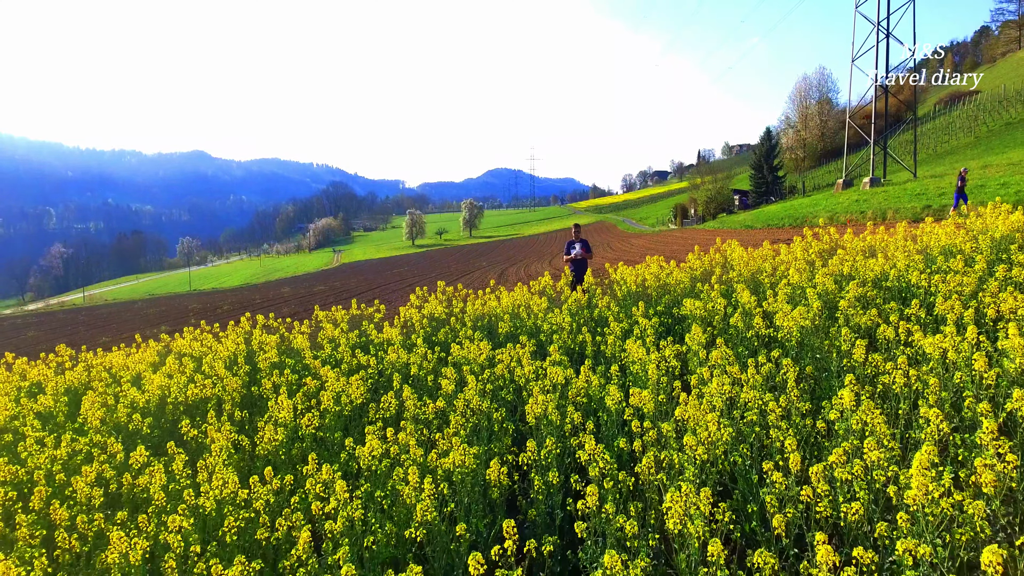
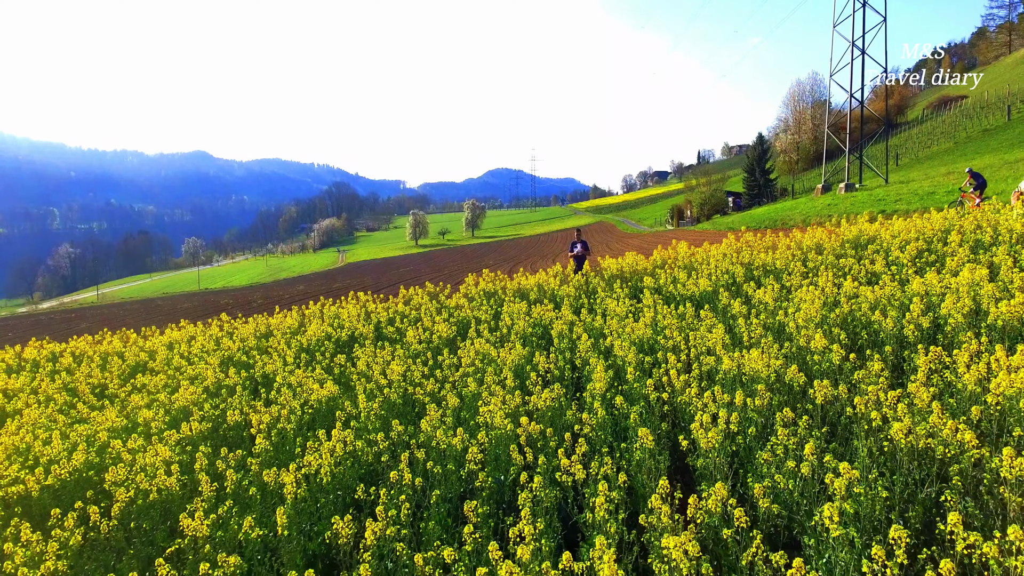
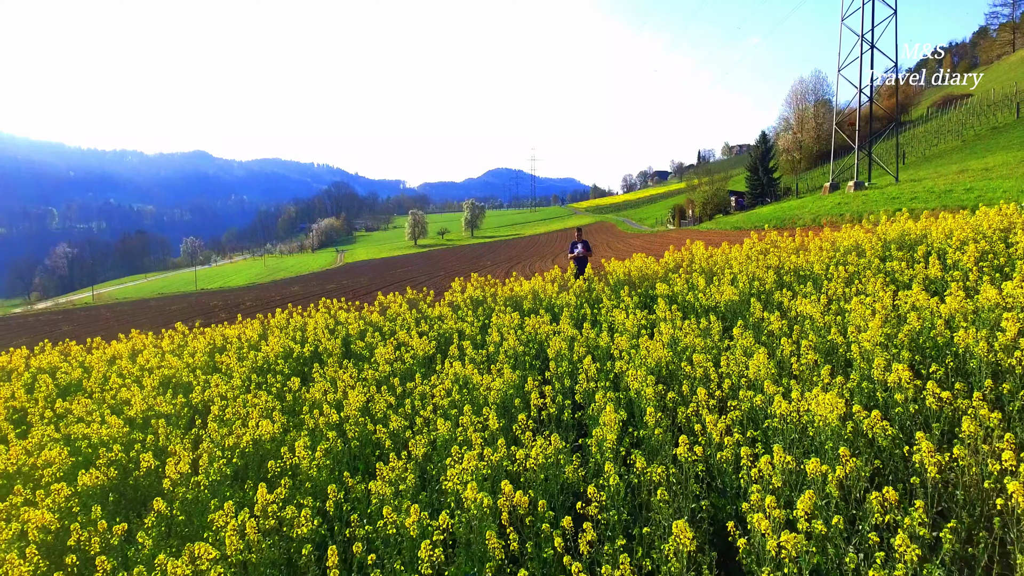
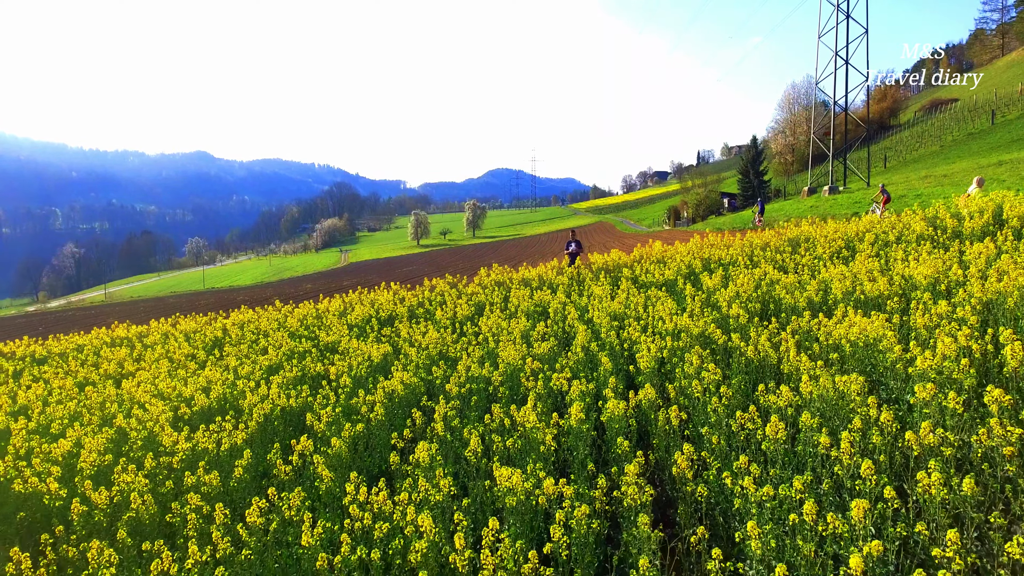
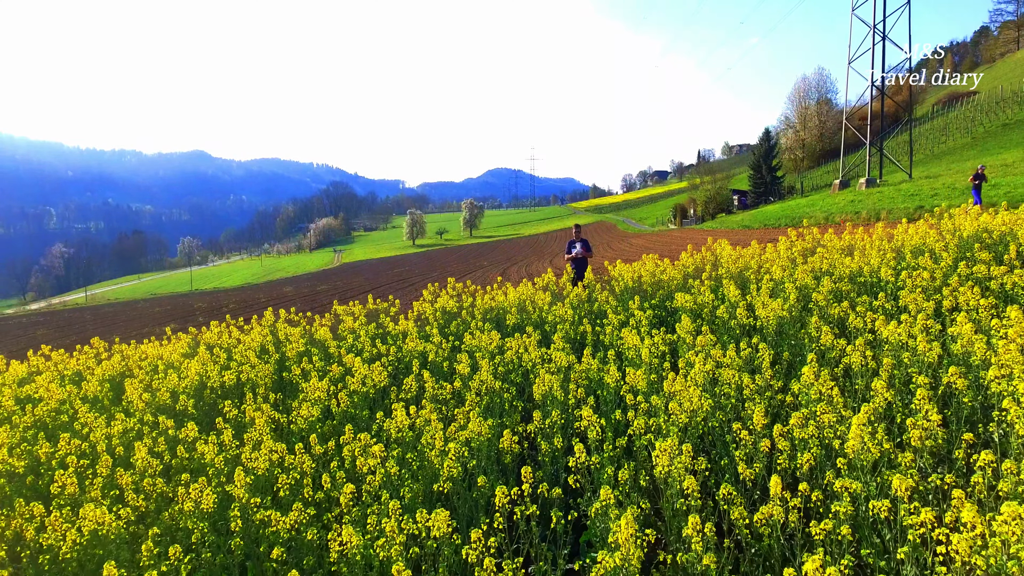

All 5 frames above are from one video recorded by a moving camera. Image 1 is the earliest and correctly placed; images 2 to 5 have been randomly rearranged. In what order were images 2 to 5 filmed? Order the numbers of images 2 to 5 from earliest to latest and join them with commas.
5, 3, 2, 4
